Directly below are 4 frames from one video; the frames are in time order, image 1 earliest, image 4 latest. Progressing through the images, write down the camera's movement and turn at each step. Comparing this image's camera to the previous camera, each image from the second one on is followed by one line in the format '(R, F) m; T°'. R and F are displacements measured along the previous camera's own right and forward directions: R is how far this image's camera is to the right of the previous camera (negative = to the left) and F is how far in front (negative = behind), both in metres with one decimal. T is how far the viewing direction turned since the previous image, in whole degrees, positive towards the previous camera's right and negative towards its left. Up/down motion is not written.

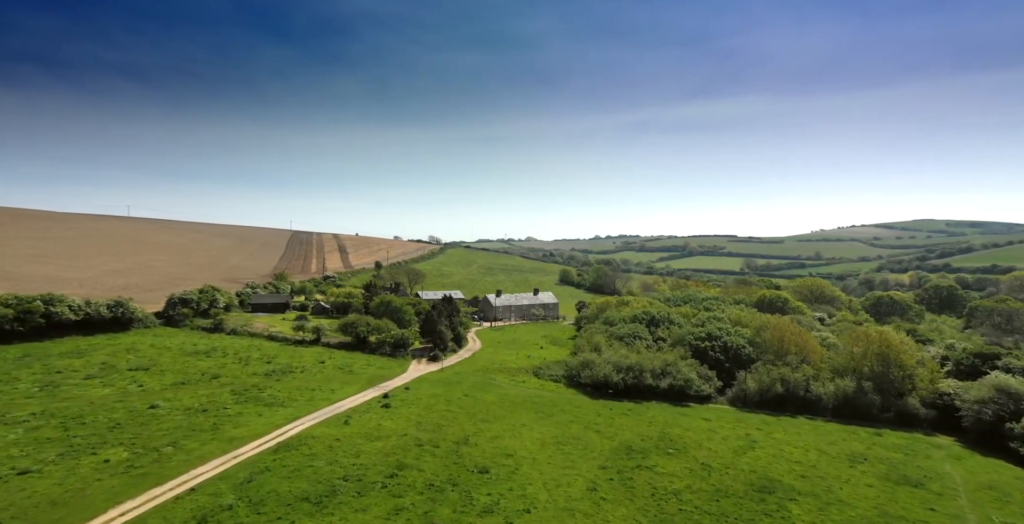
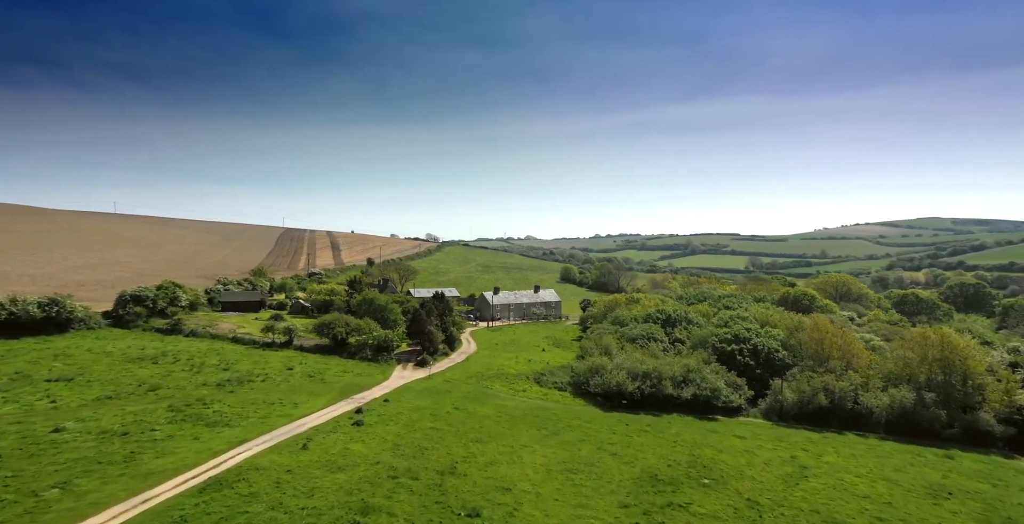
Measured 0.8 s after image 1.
(+0.1, +11.5) m; 0°
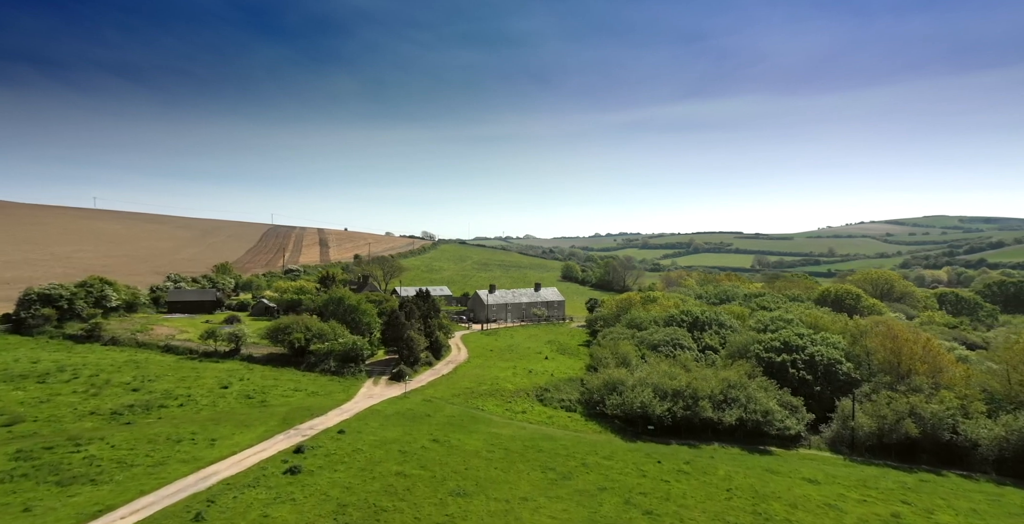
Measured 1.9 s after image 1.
(+0.3, +15.6) m; 0°
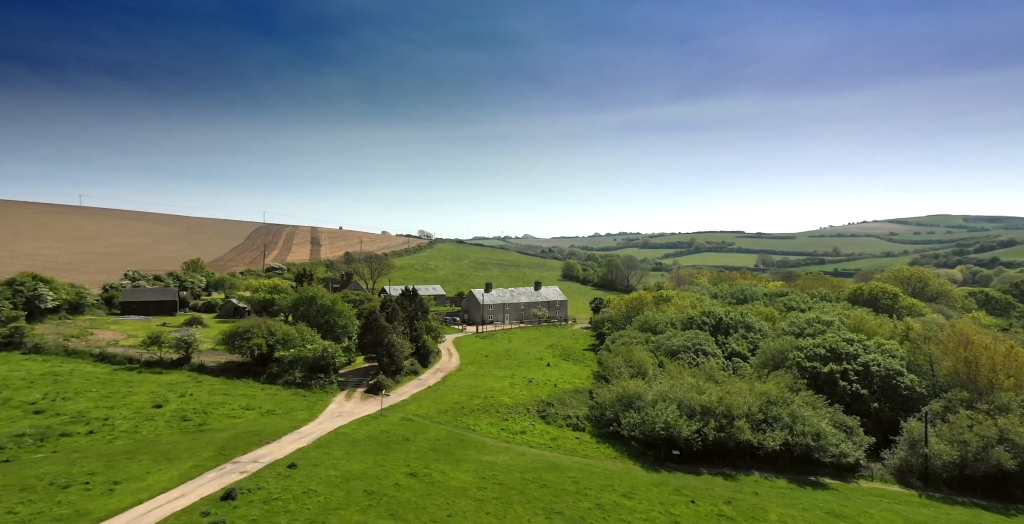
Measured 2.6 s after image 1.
(+0.2, +10.1) m; 0°
